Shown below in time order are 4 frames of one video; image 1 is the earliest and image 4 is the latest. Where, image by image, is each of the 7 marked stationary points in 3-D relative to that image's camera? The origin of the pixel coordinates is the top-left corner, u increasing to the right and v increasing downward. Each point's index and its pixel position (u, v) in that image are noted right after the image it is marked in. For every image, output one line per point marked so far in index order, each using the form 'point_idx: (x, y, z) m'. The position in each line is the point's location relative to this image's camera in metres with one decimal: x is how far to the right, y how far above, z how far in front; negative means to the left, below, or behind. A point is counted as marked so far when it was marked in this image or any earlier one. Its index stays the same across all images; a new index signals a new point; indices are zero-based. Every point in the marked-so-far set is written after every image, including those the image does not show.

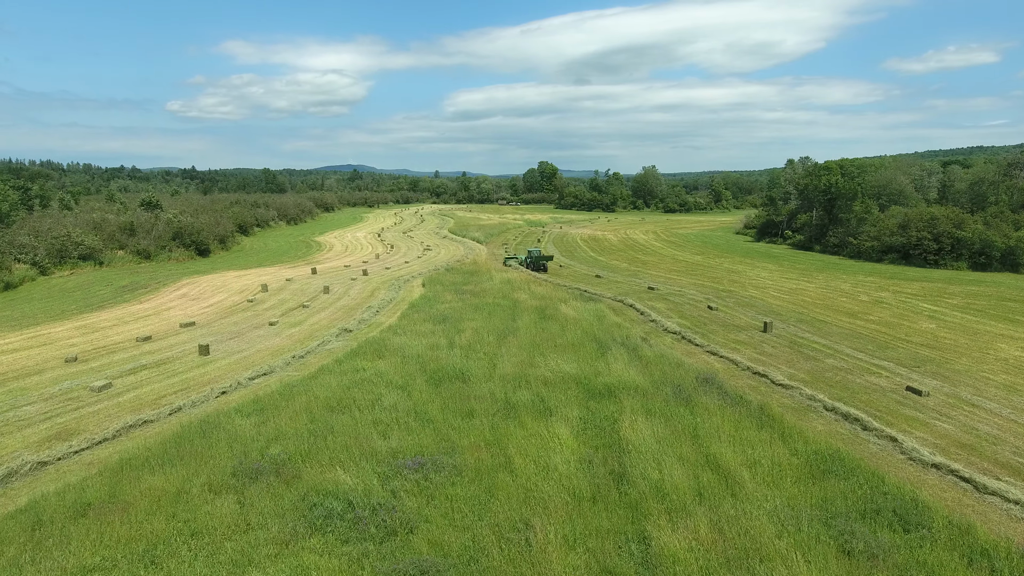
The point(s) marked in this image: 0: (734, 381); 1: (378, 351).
0: (+4.5, -1.9, +12.9) m
1: (-3.1, -1.5, +14.5) m
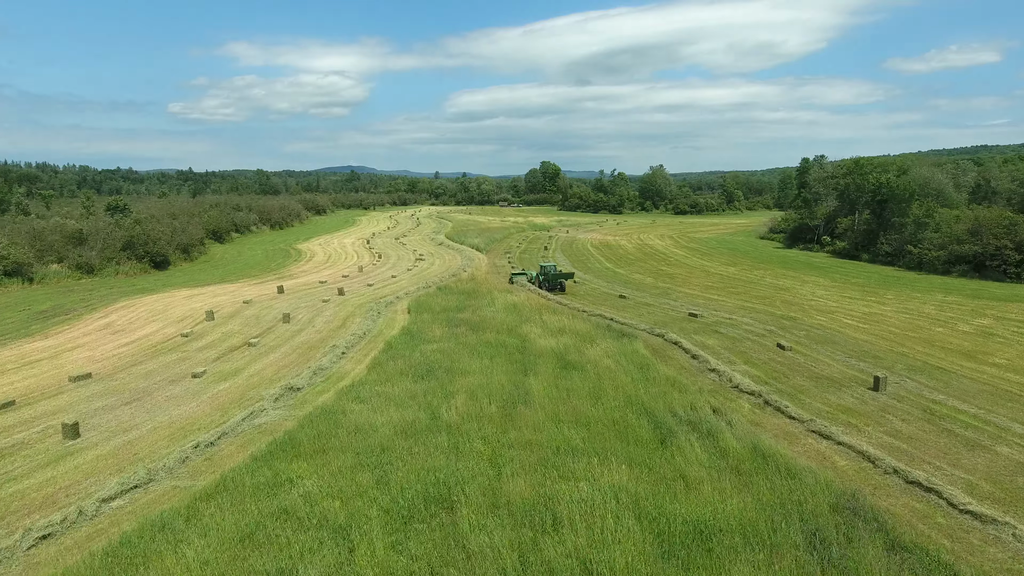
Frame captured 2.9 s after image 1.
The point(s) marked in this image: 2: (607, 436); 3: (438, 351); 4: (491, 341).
0: (+4.7, -2.7, +8.0) m
1: (-2.9, -2.3, +9.6) m
2: (+1.4, -2.2, +9.5) m
3: (-1.7, -1.4, +14.5) m
4: (-0.5, -1.3, +15.3) m
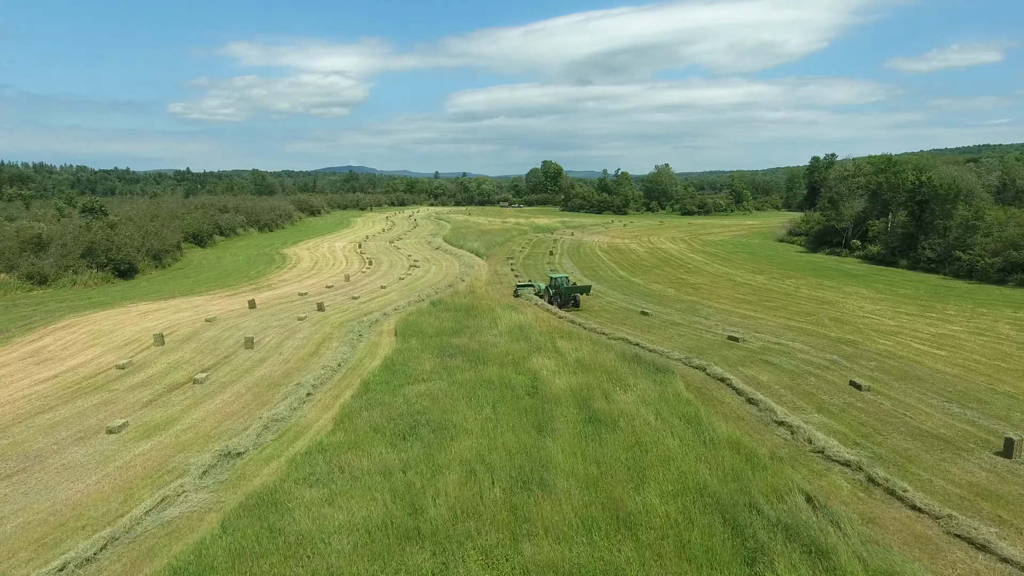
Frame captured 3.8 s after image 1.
0: (+4.9, -3.2, +4.9) m
1: (-2.7, -2.8, +6.5) m
2: (+1.6, -2.7, +6.4) m
3: (-1.5, -1.9, +11.4) m
4: (-0.4, -1.8, +12.2) m
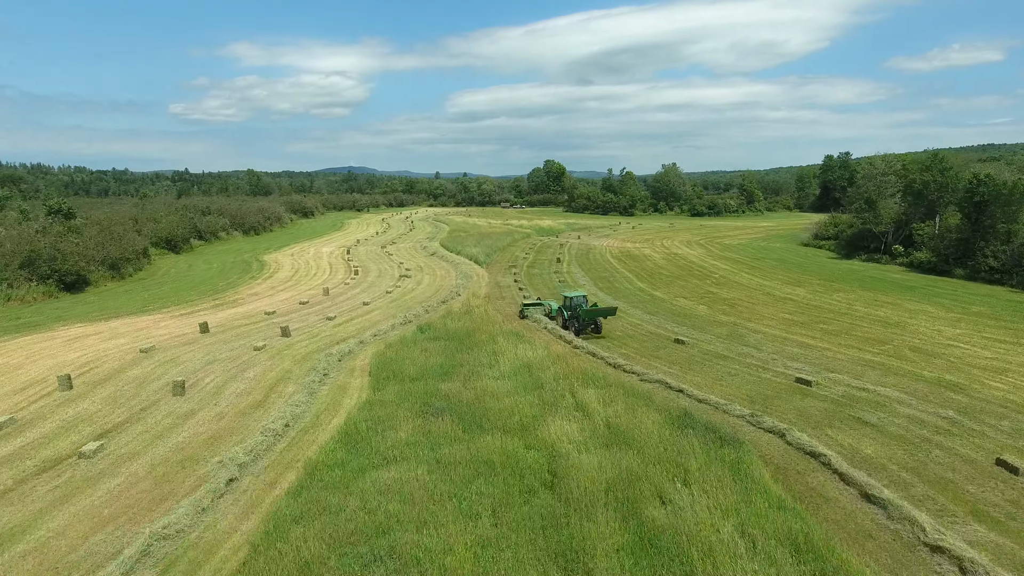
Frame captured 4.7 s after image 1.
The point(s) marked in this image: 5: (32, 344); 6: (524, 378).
0: (+5.0, -3.7, +1.2) m
1: (-2.6, -3.3, +2.9) m
2: (+1.7, -3.3, +2.8) m
3: (-1.4, -2.5, +7.7) m
4: (-0.2, -2.4, +8.5) m
5: (-13.0, -1.5, +17.0) m
6: (+0.2, -1.7, +12.2) m
